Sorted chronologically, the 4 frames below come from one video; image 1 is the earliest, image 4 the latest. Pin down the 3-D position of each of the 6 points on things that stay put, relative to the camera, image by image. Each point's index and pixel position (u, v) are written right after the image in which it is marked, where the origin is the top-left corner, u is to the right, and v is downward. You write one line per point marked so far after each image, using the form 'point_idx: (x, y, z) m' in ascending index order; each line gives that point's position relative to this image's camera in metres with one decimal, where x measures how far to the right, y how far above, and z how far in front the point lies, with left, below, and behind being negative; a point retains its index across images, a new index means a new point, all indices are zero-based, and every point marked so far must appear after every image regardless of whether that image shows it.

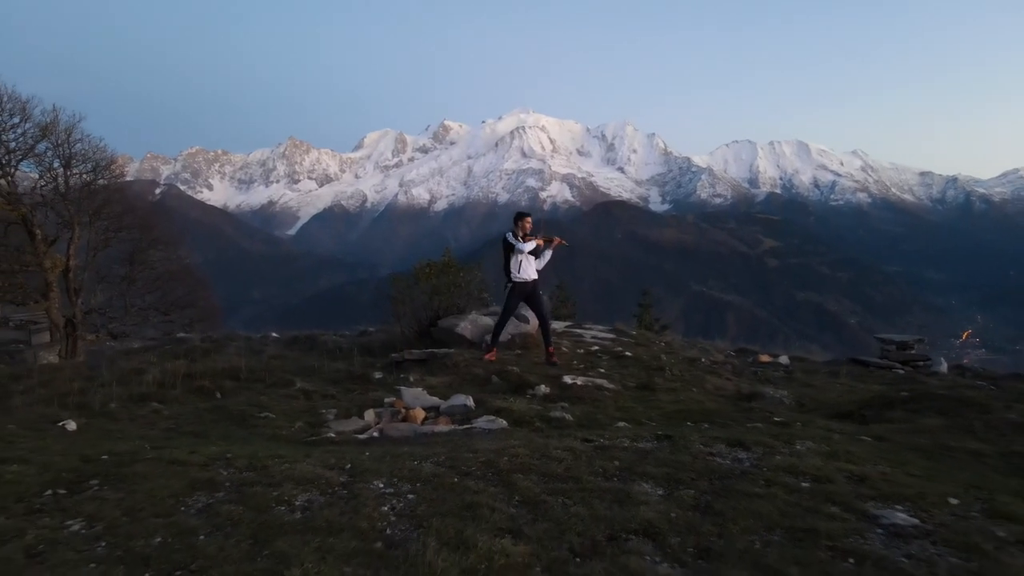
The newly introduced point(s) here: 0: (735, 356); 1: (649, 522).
0: (+3.8, -1.1, +12.5) m
1: (+0.5, -0.9, +2.9) m
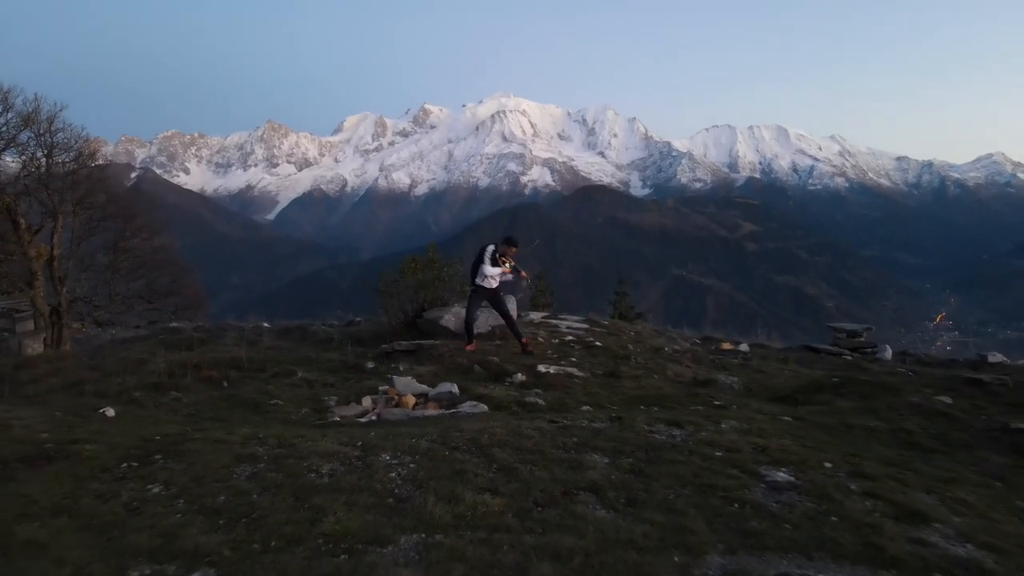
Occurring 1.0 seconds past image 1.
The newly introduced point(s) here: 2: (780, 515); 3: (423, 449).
0: (+3.5, -1.0, +13.5) m
1: (+0.4, -1.0, +3.8) m
2: (+1.2, -1.0, +3.3) m
3: (-0.6, -1.0, +4.5) m
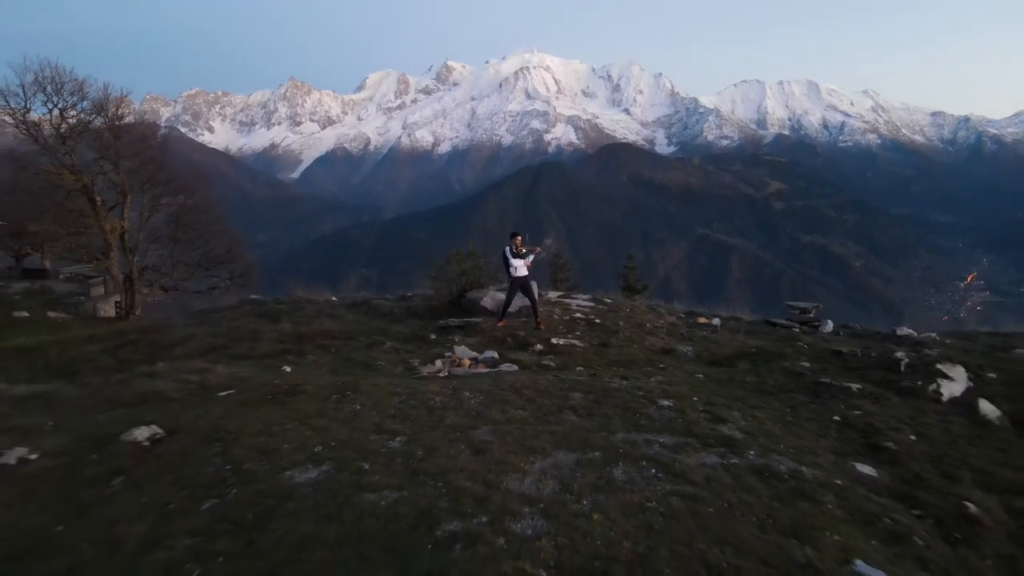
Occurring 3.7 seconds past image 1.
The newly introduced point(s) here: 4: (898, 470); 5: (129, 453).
0: (+4.0, -0.7, +17.2) m
1: (+0.6, -1.2, +7.6) m
2: (+1.4, -1.3, +7.2) m
3: (-0.3, -1.2, +8.4) m
4: (+3.5, -1.6, +6.6) m
5: (-3.4, -1.5, +6.6) m
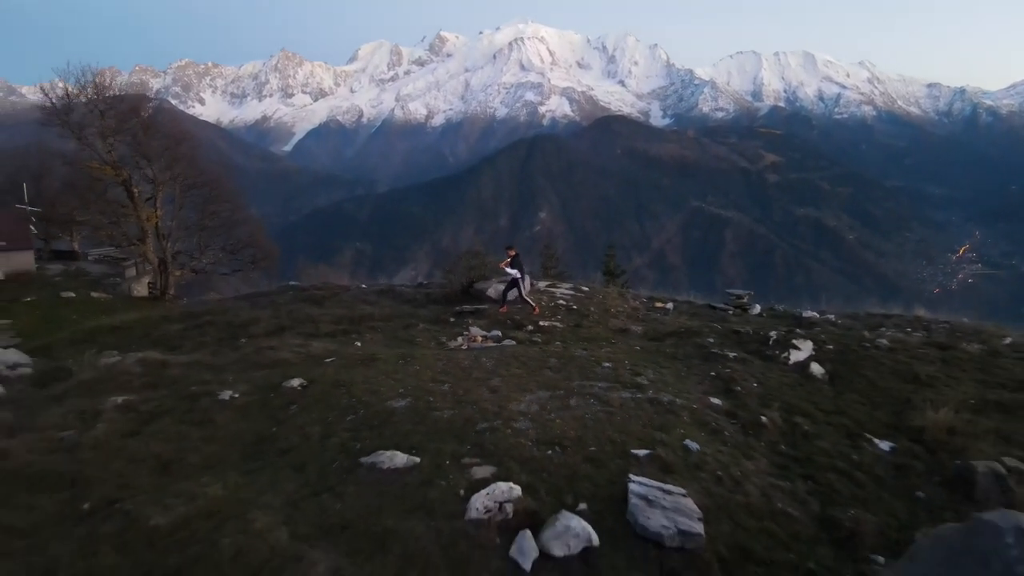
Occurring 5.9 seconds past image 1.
0: (+3.9, -0.5, +22.0) m
1: (+0.6, -1.3, +12.4) m
2: (+1.4, -1.4, +11.9) m
3: (-0.3, -1.2, +13.1) m
4: (+3.5, -1.7, +11.4) m
5: (-3.4, -1.6, +11.3) m
